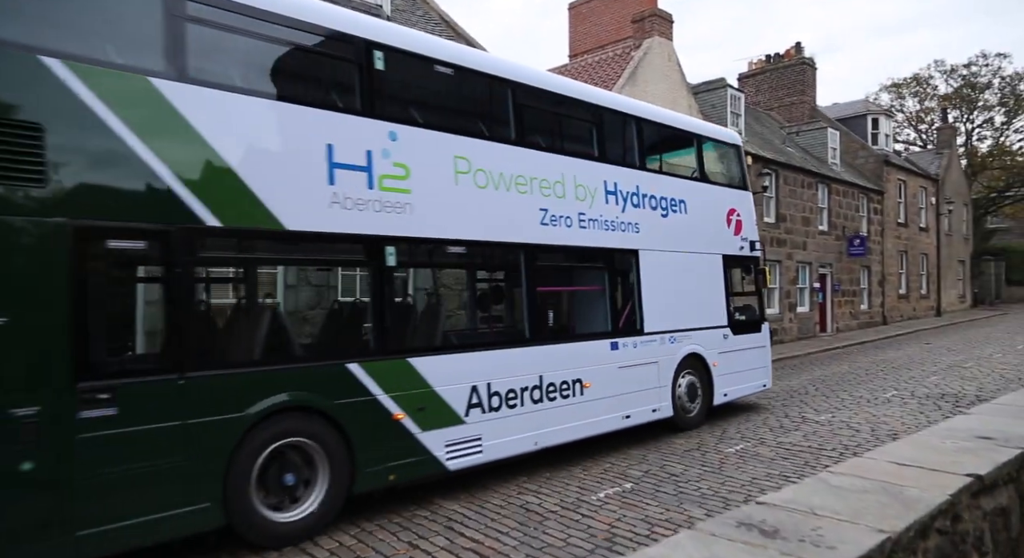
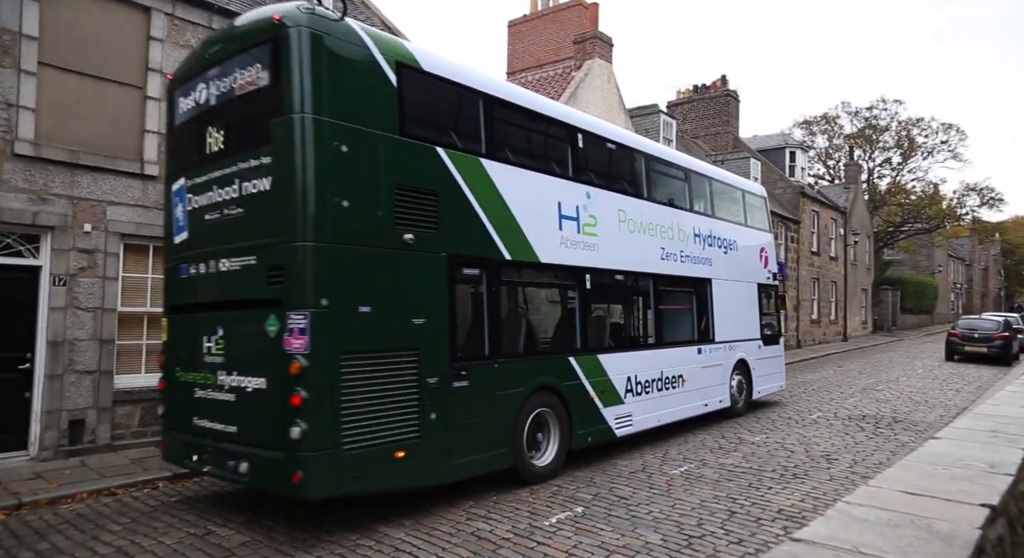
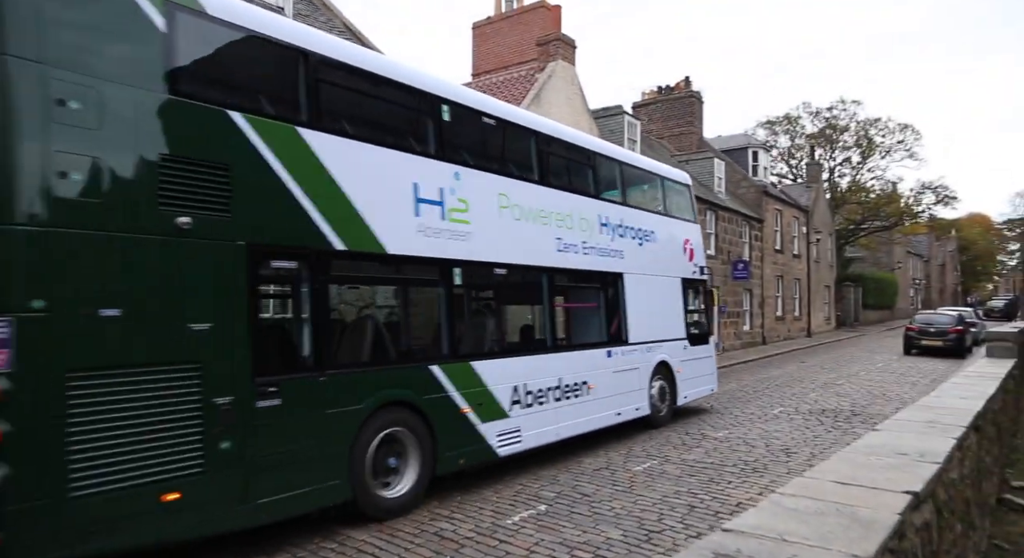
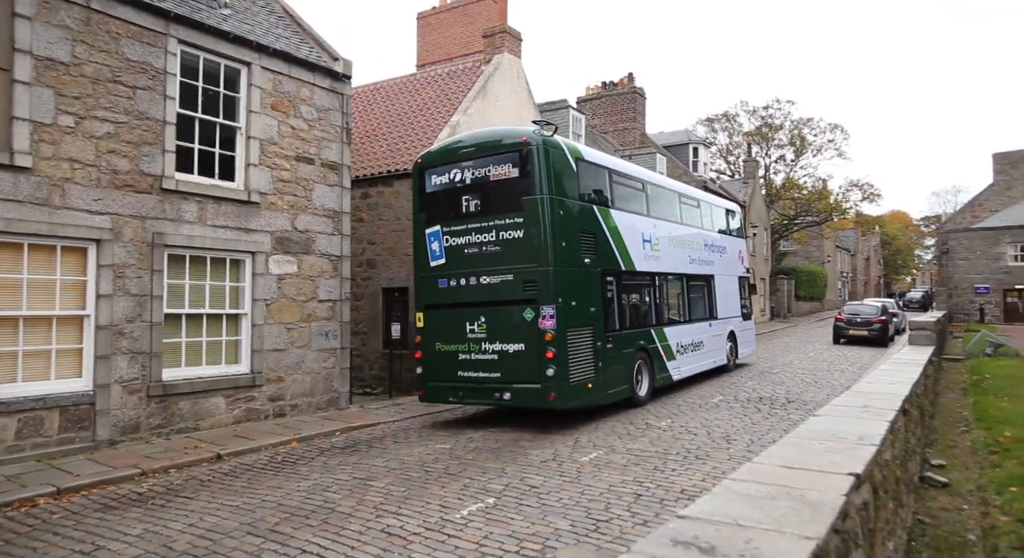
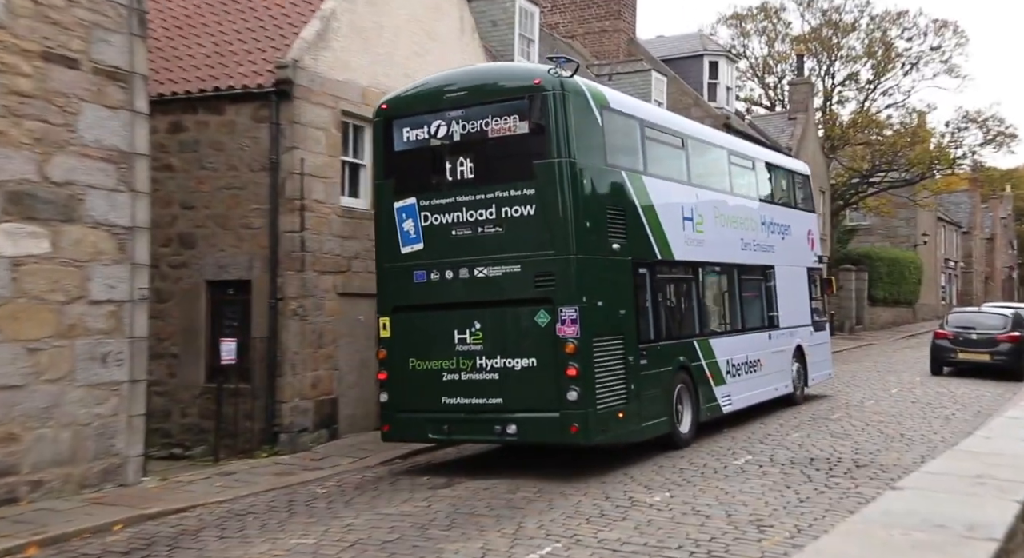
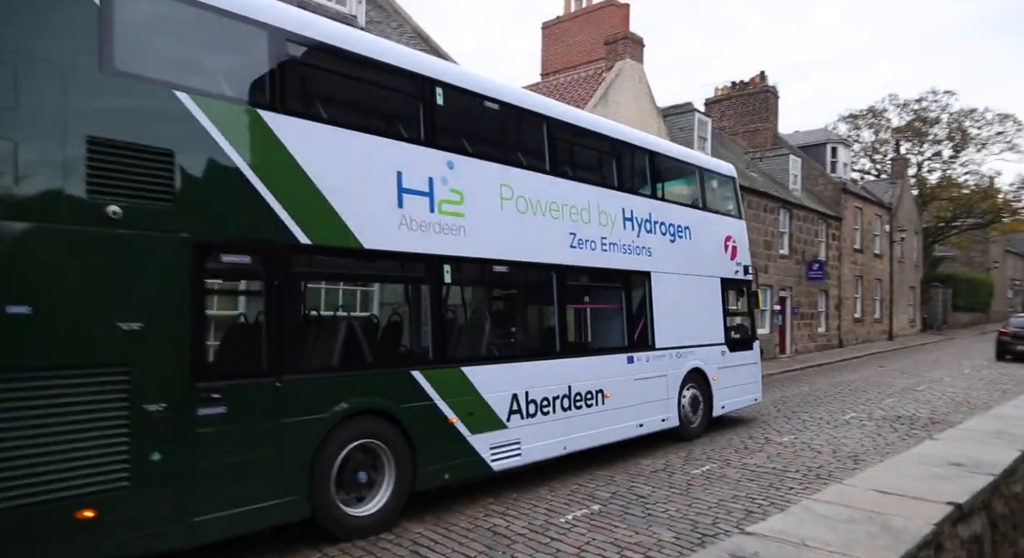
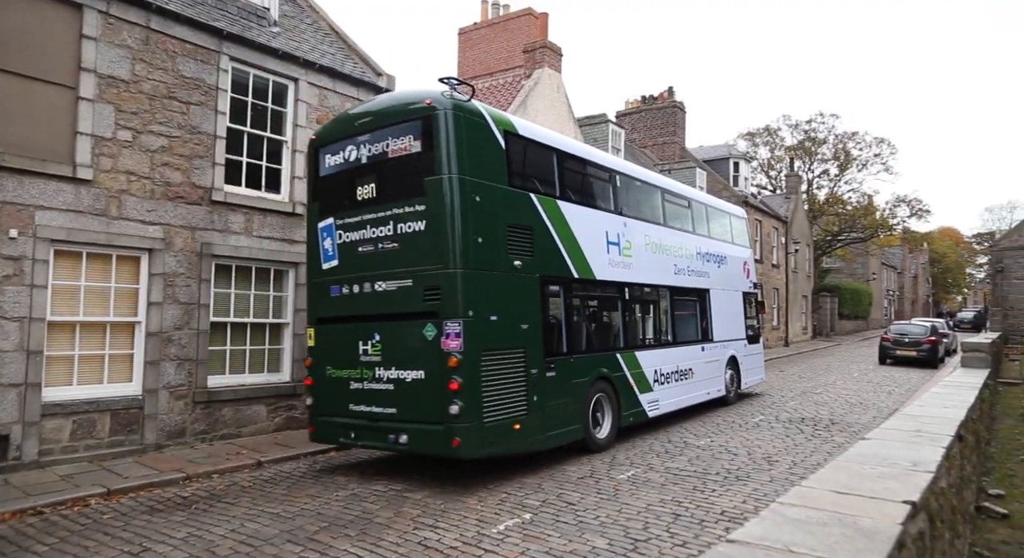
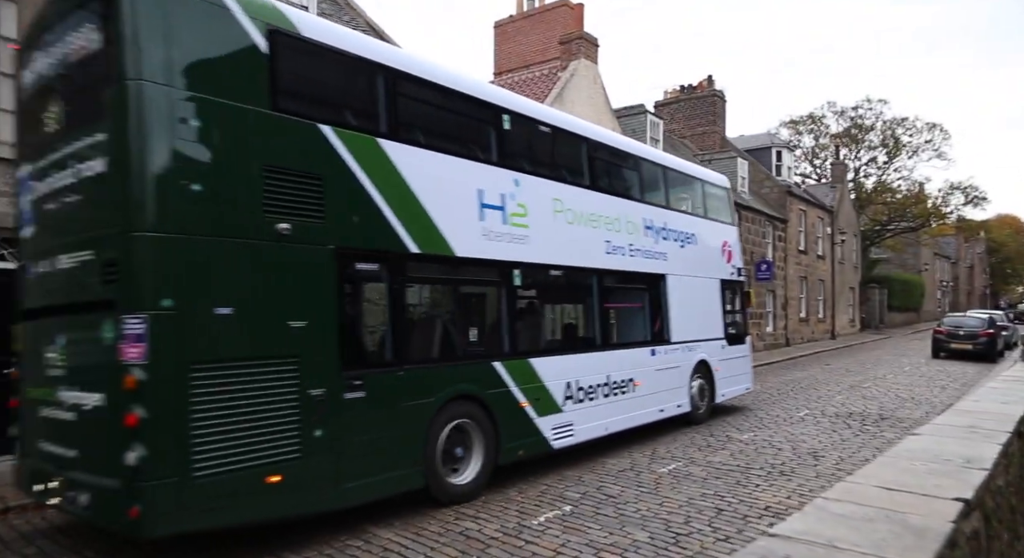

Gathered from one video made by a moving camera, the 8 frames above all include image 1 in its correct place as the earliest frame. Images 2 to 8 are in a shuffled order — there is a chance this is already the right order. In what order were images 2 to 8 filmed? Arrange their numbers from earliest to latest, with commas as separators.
6, 3, 8, 2, 7, 4, 5
